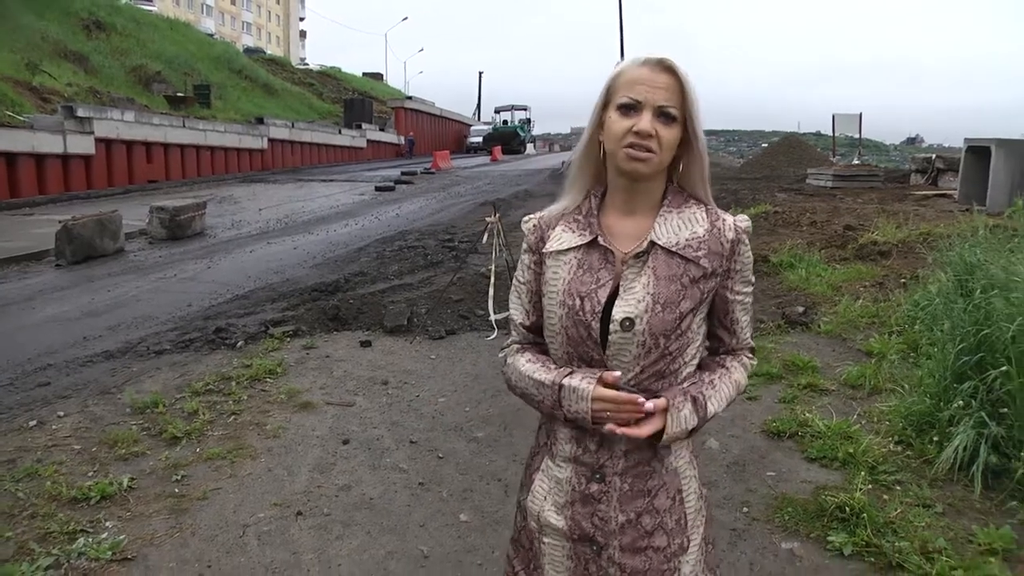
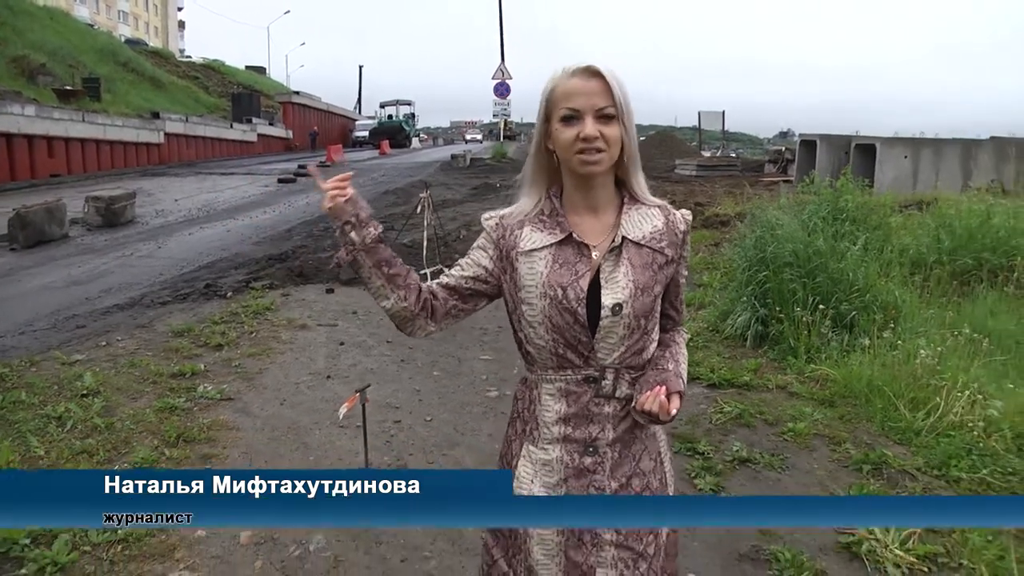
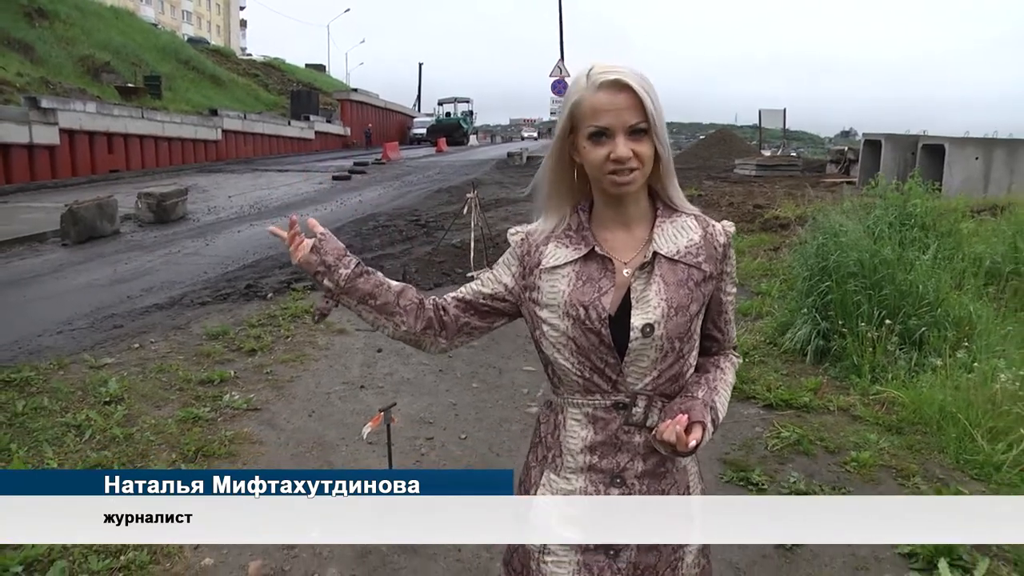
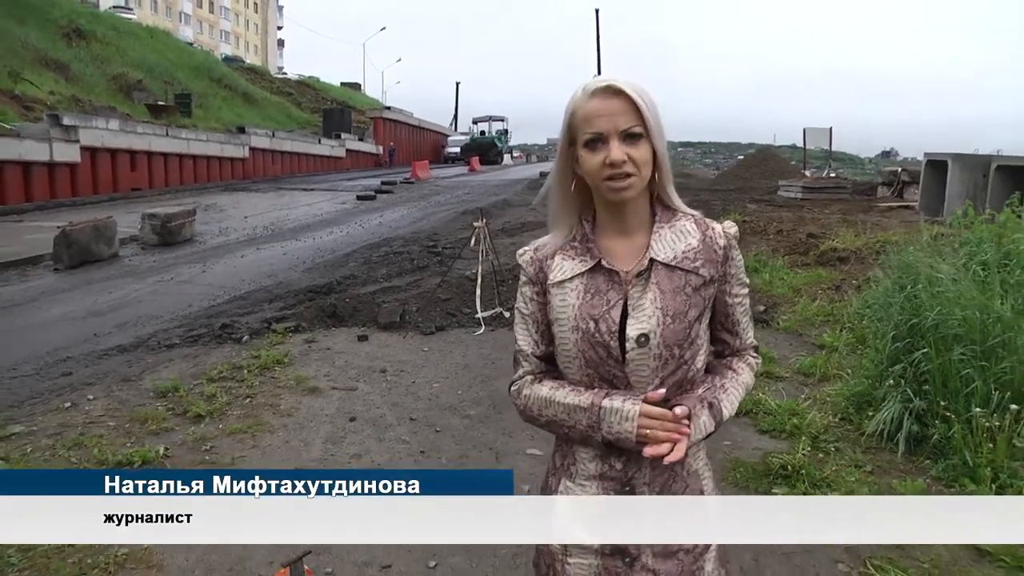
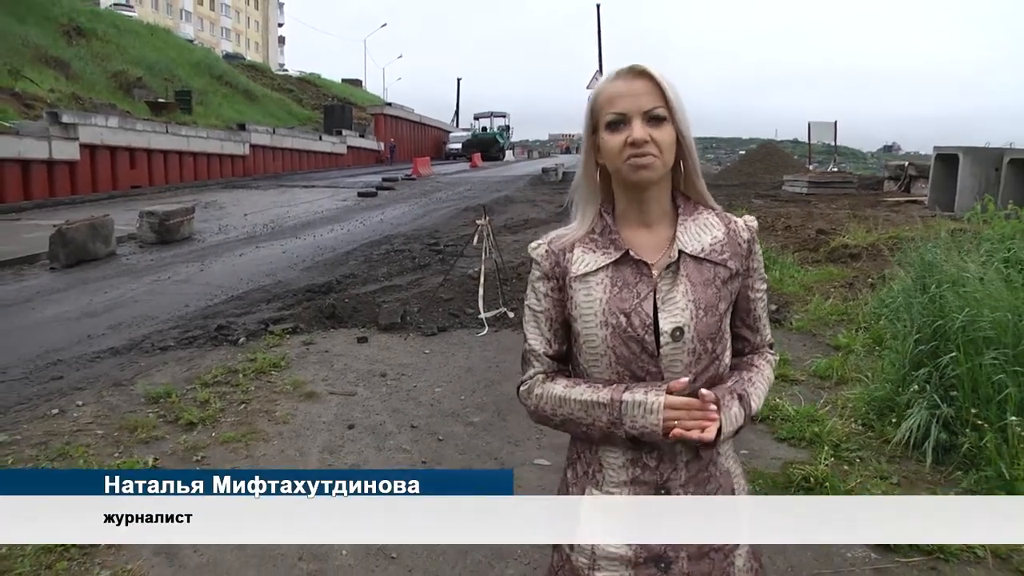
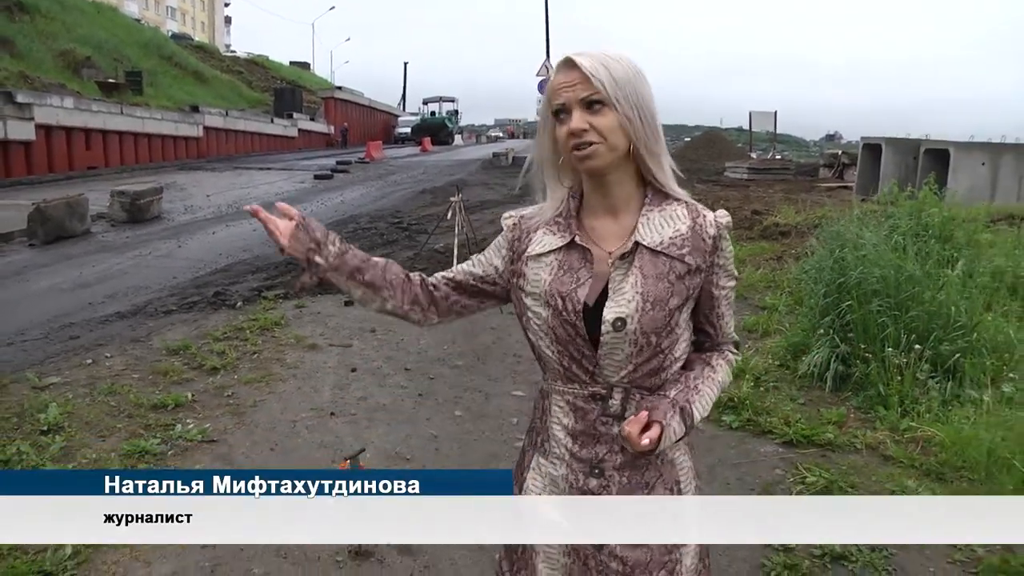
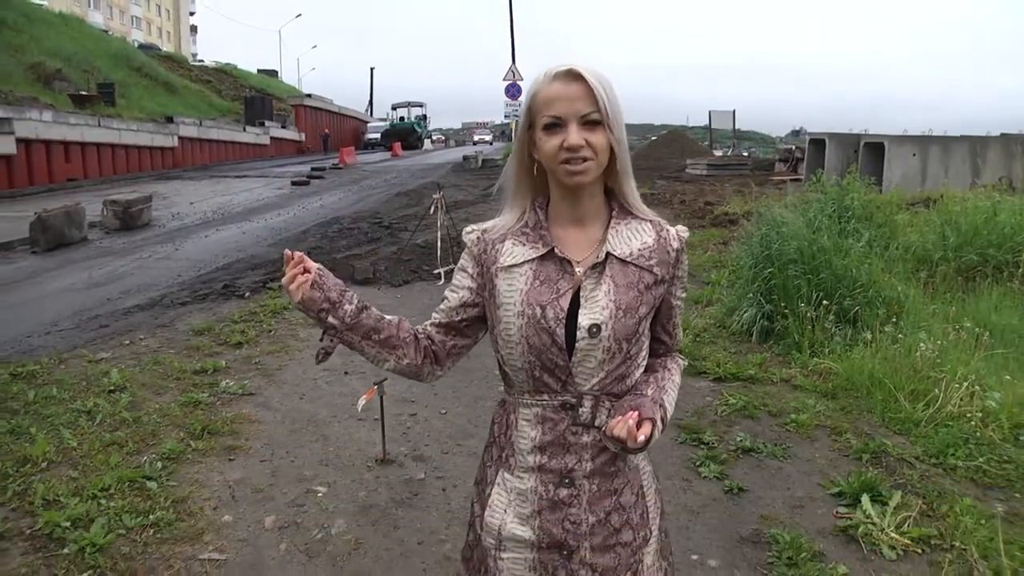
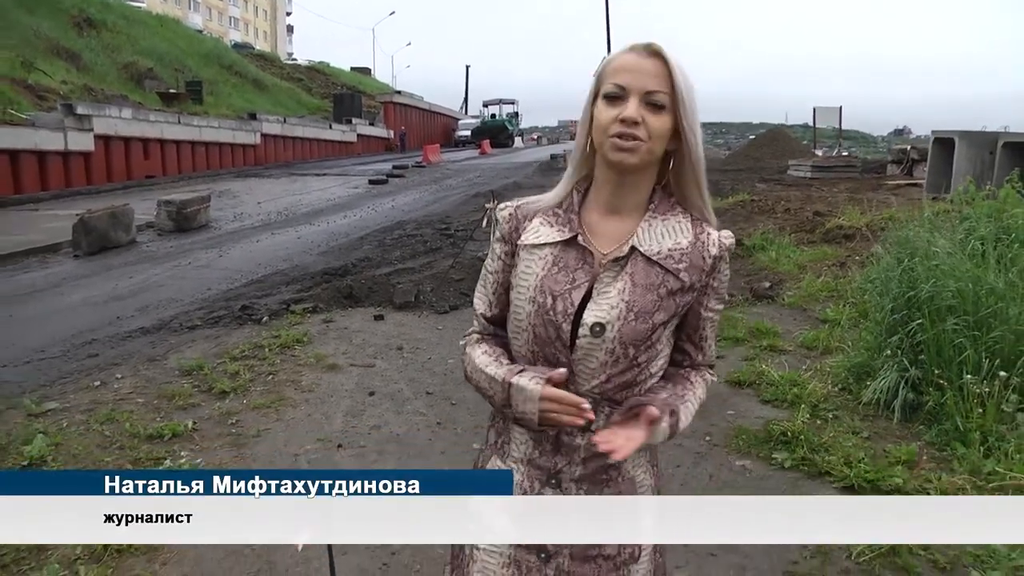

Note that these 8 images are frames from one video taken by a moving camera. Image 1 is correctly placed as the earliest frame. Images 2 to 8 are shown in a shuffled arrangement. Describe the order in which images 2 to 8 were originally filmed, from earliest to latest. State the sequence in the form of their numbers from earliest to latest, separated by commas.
5, 4, 8, 6, 3, 2, 7
